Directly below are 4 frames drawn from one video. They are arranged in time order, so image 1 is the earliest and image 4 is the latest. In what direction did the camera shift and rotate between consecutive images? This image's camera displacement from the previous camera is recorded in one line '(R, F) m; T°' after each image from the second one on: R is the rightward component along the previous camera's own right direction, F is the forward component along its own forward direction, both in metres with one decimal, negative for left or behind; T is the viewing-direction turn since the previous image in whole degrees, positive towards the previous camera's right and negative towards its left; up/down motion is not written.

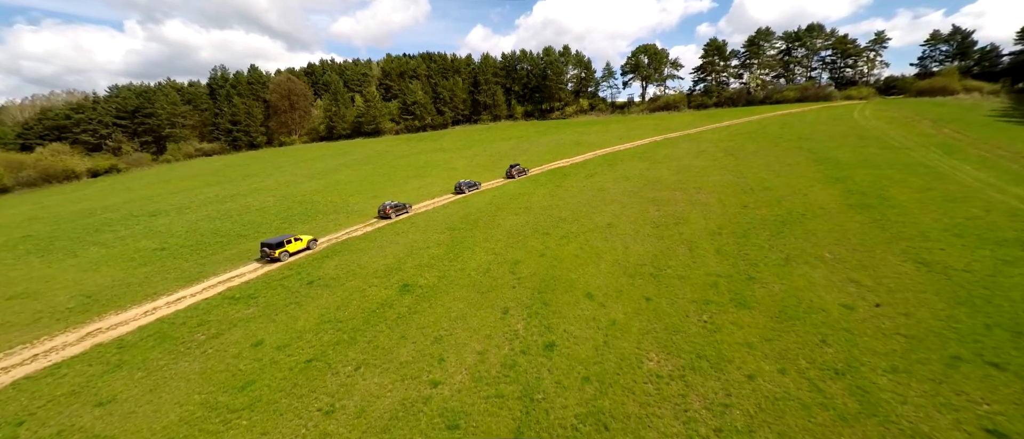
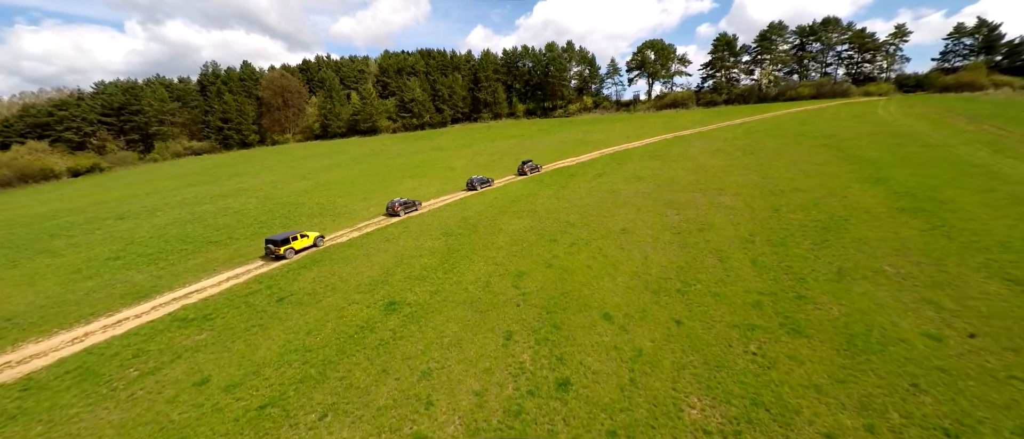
(-0.2, +3.3) m; 0°
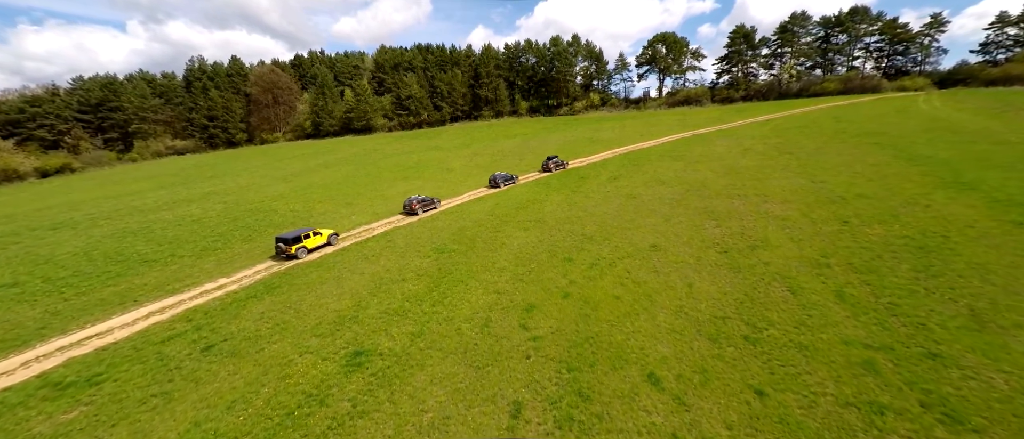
(-0.3, +5.2) m; 0°
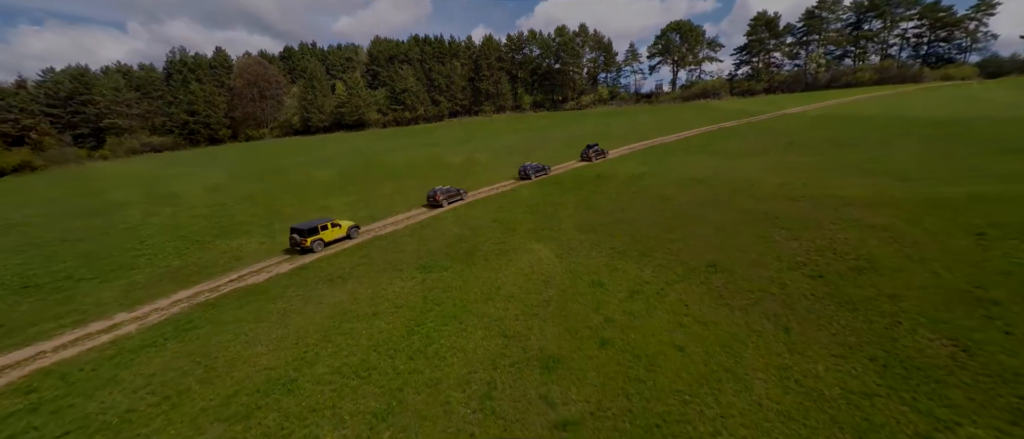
(-0.5, +5.9) m; 0°
